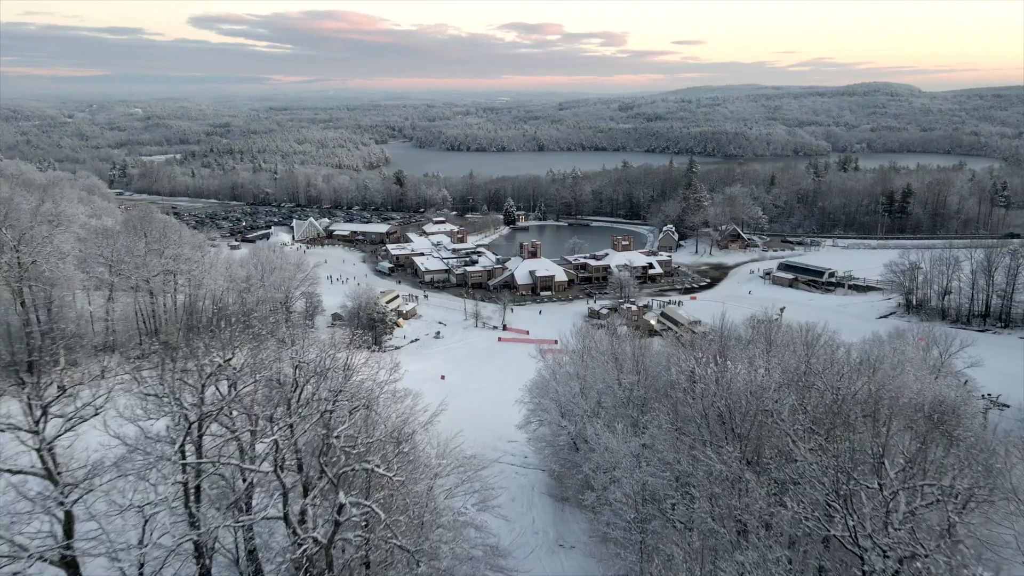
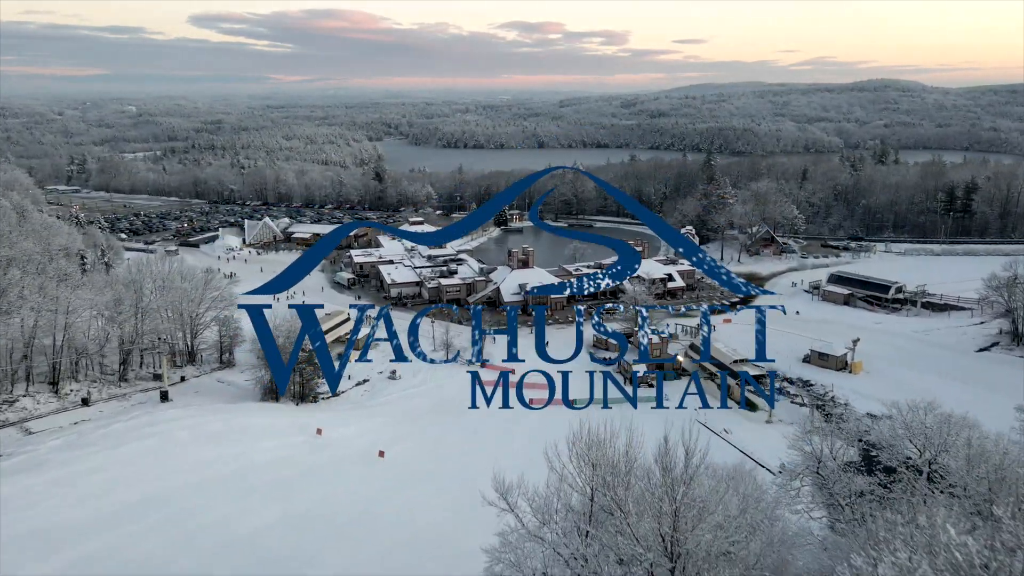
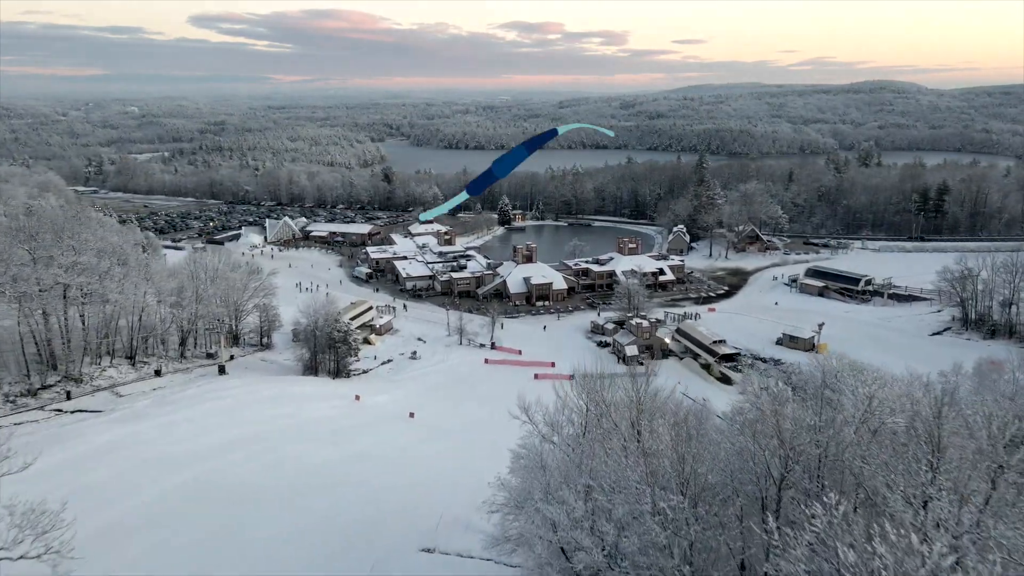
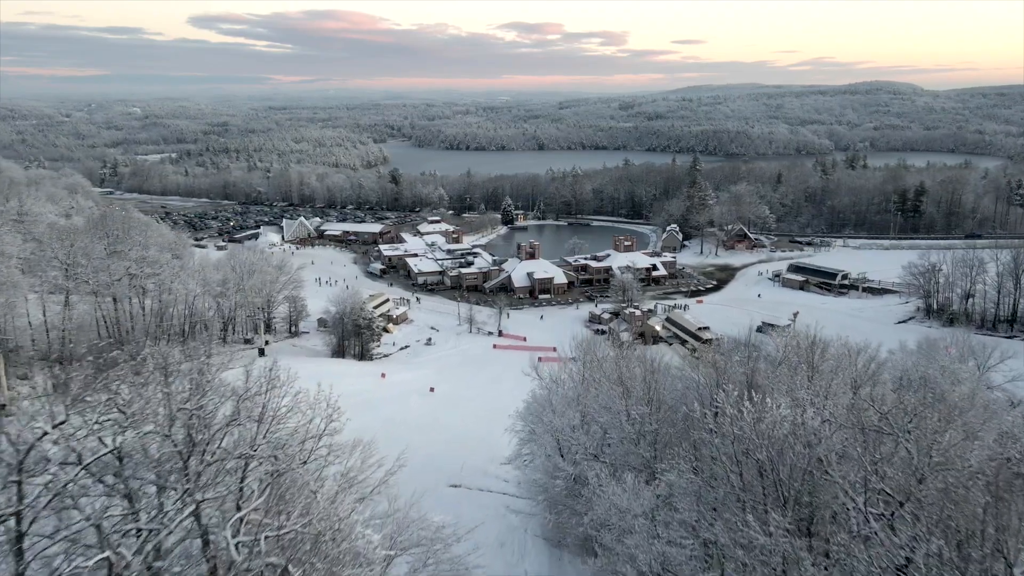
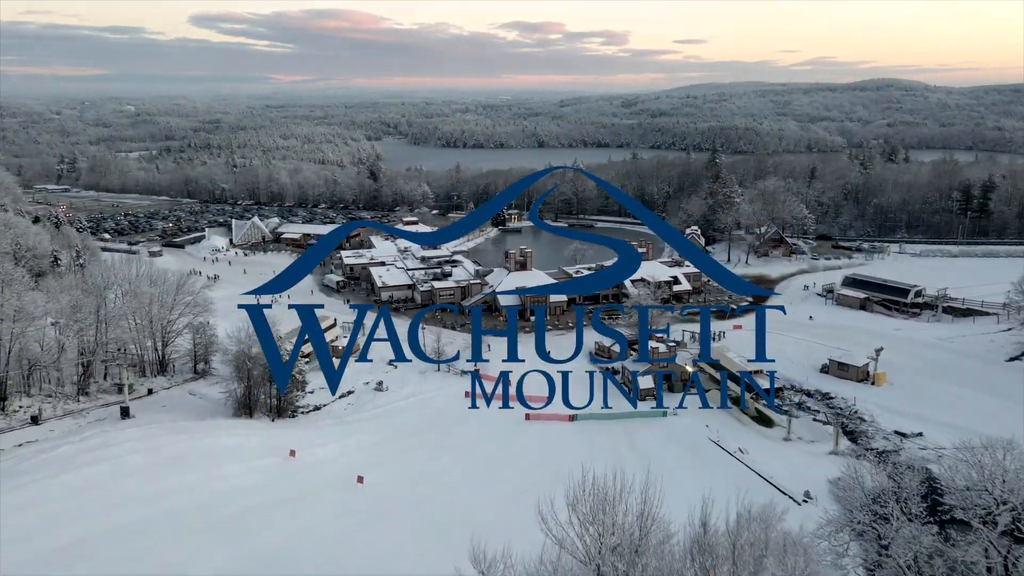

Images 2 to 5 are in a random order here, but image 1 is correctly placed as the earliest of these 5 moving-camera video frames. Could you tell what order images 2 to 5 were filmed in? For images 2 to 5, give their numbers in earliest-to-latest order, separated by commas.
4, 3, 2, 5
